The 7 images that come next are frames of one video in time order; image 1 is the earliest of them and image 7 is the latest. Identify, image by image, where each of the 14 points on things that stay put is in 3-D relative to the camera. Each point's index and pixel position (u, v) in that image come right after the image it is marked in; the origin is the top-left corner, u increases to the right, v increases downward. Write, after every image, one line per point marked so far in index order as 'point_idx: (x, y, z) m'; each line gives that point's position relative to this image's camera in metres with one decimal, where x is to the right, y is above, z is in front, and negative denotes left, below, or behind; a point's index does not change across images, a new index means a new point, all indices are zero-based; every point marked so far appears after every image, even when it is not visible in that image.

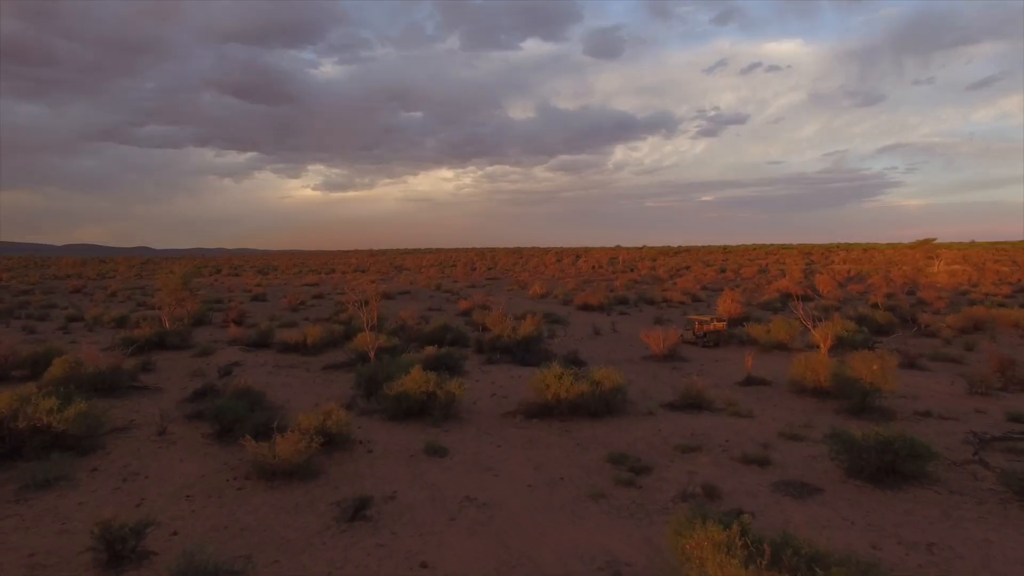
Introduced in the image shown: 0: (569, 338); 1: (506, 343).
0: (+1.6, -1.4, +17.9) m
1: (-0.2, -1.4, +15.6) m
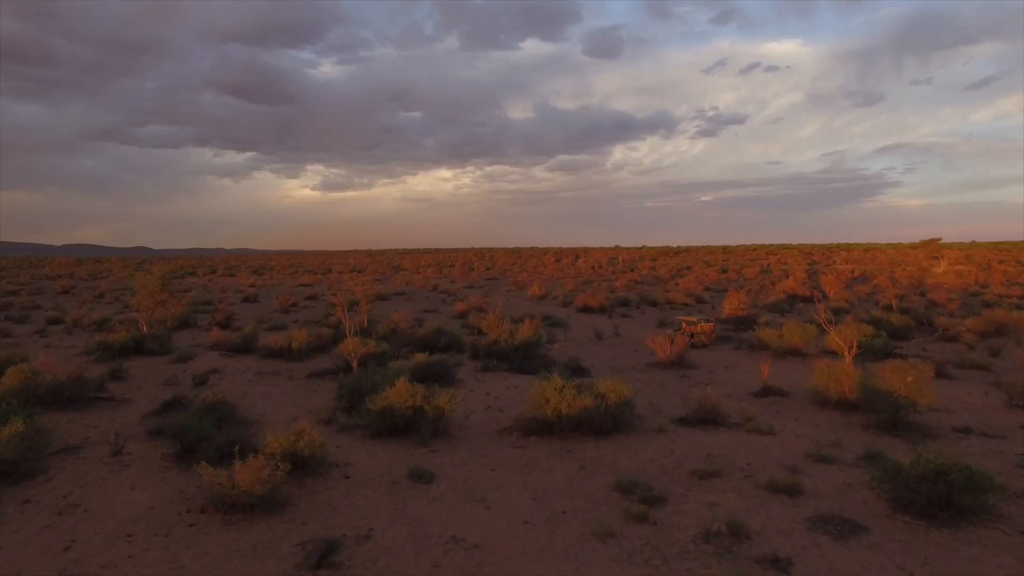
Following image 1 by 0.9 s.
0: (+1.5, -1.5, +17.0) m
1: (-0.2, -1.4, +14.7) m
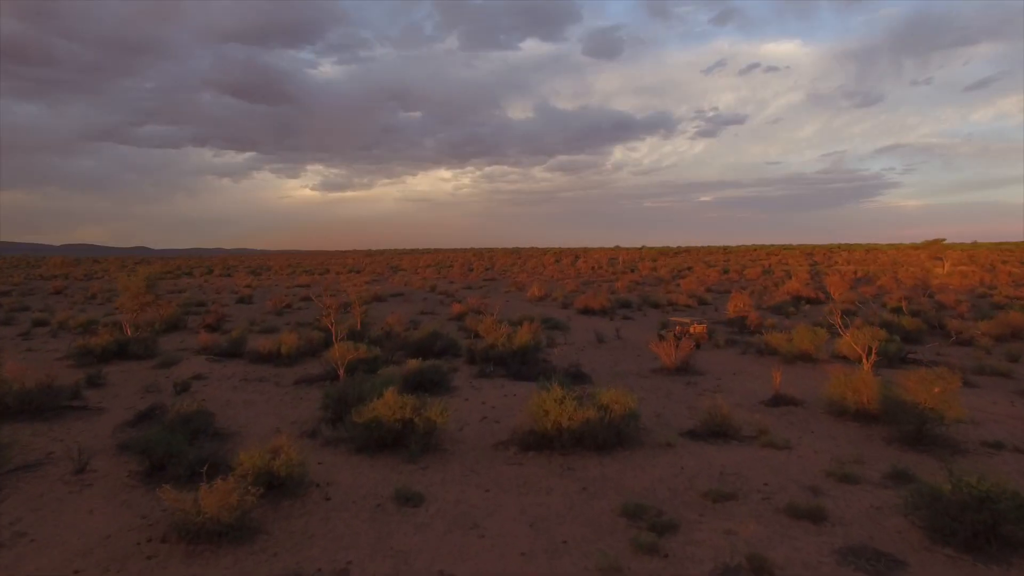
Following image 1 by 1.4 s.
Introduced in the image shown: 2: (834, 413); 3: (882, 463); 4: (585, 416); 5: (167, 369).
0: (+1.5, -1.5, +16.4) m
1: (-0.3, -1.4, +14.1) m
2: (+4.8, -1.8, +9.4) m
3: (+4.3, -2.0, +7.3) m
4: (+0.9, -1.6, +7.9) m
5: (-7.5, -1.8, +13.8) m
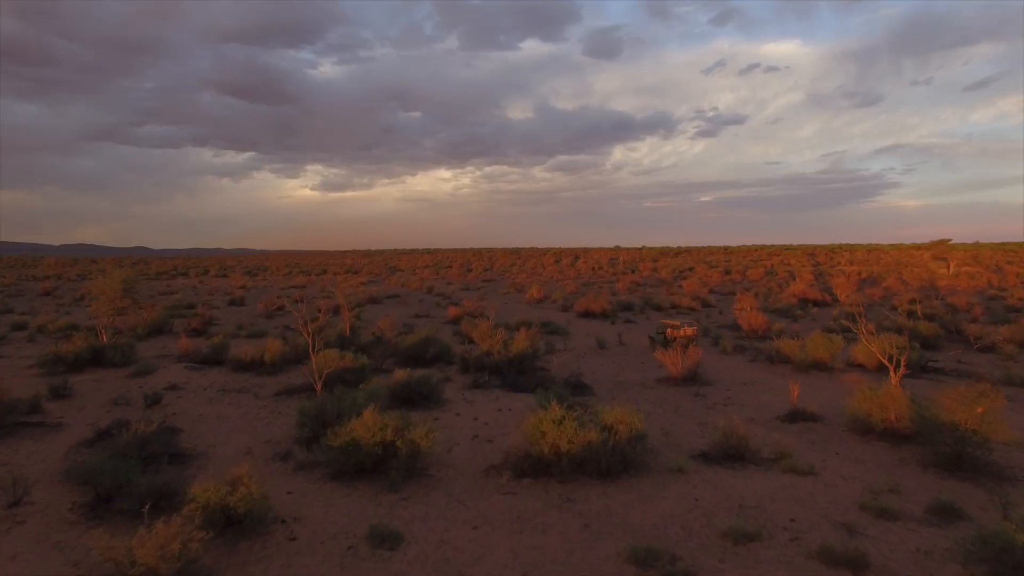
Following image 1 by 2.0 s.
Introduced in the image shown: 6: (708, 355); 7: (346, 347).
0: (+1.4, -1.6, +15.6) m
1: (-0.4, -1.5, +13.3) m
2: (+4.7, -1.9, +8.5) m
3: (+4.2, -2.1, +6.5) m
4: (+0.8, -1.7, +7.0) m
5: (-7.6, -1.9, +13.0) m
6: (+4.5, -1.5, +14.5) m
7: (-4.0, -1.4, +15.2) m
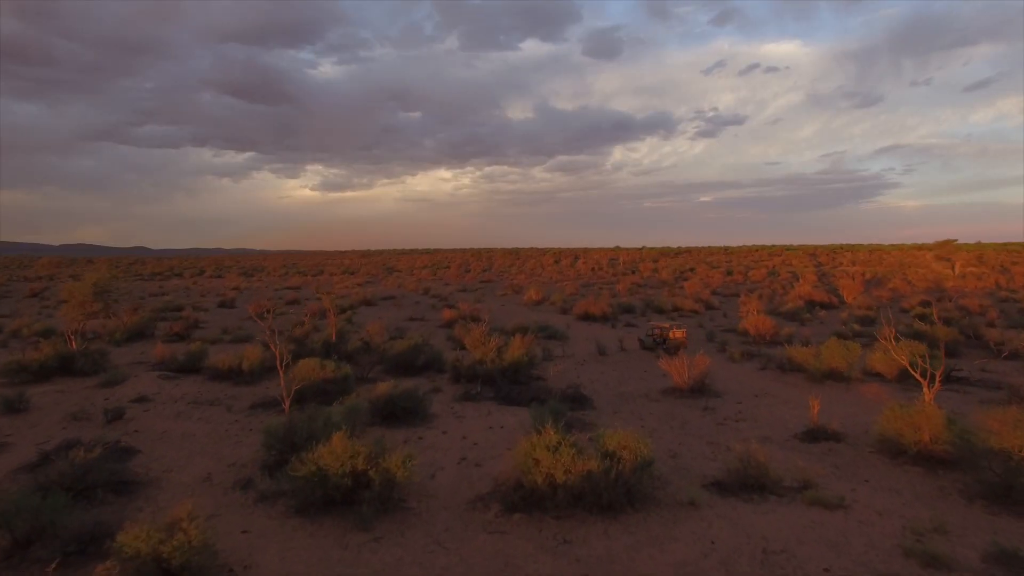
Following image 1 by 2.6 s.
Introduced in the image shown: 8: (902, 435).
0: (+1.3, -1.7, +14.7) m
1: (-0.5, -1.6, +12.4) m
2: (+4.6, -2.0, +7.7) m
3: (+4.1, -2.2, +5.6) m
4: (+0.7, -1.8, +6.2) m
5: (-7.7, -1.9, +12.1) m
6: (+4.4, -1.6, +13.7) m
7: (-4.1, -1.5, +14.3) m
8: (+4.7, -1.8, +7.6) m
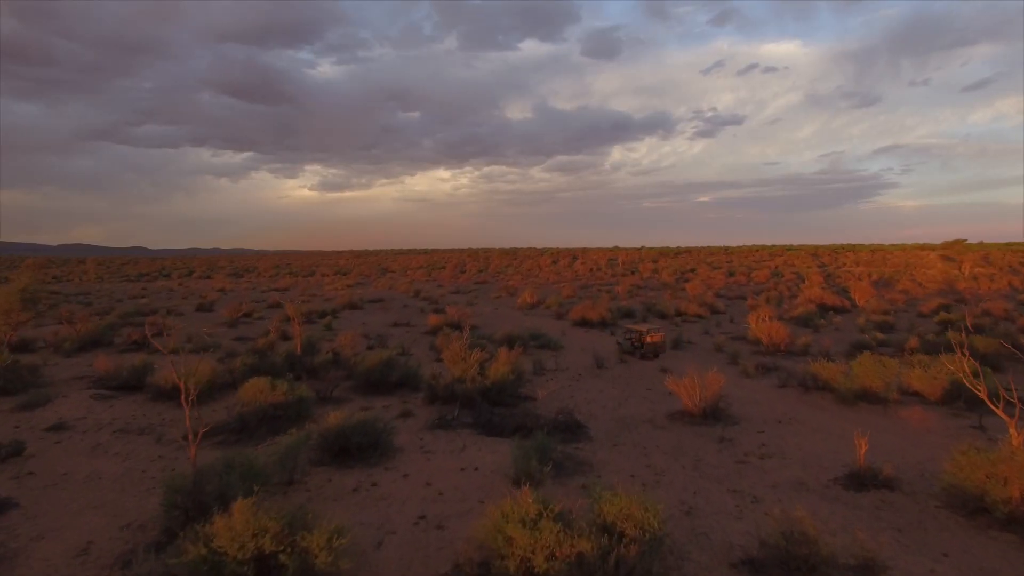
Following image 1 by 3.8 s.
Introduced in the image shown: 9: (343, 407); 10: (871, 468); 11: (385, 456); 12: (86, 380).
0: (+1.0, -1.8, +13.0) m
1: (-0.7, -1.7, +10.7) m
2: (+4.3, -2.1, +6.0) m
3: (+3.8, -2.3, +4.0) m
4: (+0.4, -1.9, +4.5) m
5: (-8.0, -2.1, +10.4) m
6: (+4.1, -1.8, +12.0) m
7: (-4.4, -1.6, +12.7) m
8: (+4.4, -1.9, +5.9) m
9: (-2.8, -1.9, +10.4) m
10: (+4.0, -2.0, +7.0) m
11: (-1.6, -2.1, +8.1) m
12: (-8.7, -1.9, +13.0) m
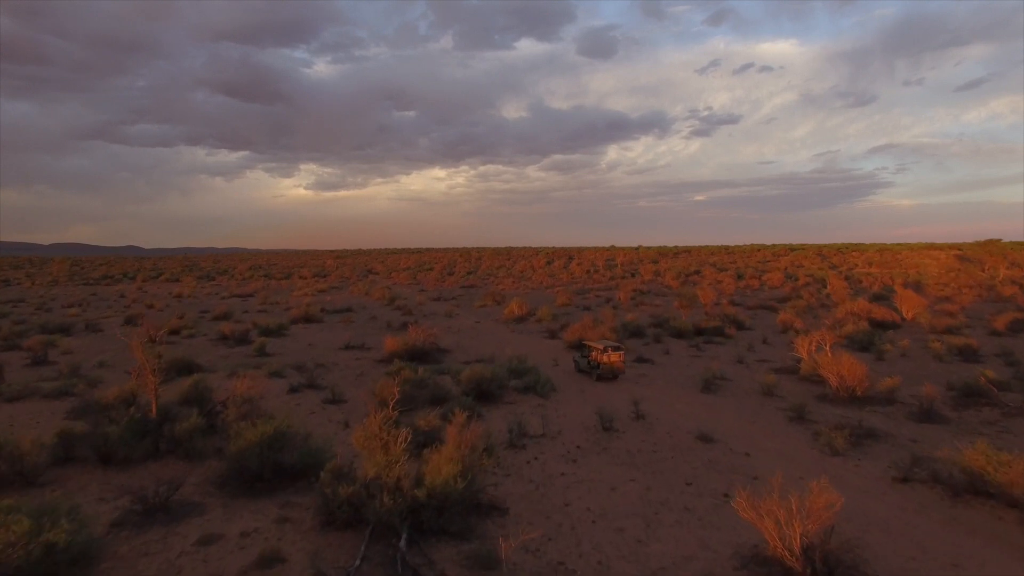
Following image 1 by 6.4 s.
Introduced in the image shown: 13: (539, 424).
0: (+0.5, -2.2, +8.4) m
1: (-1.2, -2.1, +6.1) m
2: (+3.8, -2.5, +1.4) m
3: (+3.4, -2.7, -0.6) m
4: (0.0, -2.3, -0.1) m
5: (-8.5, -2.5, +5.8) m
6: (+3.6, -2.2, +7.4) m
7: (-4.9, -2.0, +8.0) m
8: (+3.9, -2.3, +1.3) m
9: (-3.3, -2.3, +5.7) m
10: (+3.5, -2.4, +2.4) m
11: (-2.1, -2.5, +3.4) m
12: (-9.2, -2.3, +8.3) m
13: (+0.5, -2.1, +10.0) m
